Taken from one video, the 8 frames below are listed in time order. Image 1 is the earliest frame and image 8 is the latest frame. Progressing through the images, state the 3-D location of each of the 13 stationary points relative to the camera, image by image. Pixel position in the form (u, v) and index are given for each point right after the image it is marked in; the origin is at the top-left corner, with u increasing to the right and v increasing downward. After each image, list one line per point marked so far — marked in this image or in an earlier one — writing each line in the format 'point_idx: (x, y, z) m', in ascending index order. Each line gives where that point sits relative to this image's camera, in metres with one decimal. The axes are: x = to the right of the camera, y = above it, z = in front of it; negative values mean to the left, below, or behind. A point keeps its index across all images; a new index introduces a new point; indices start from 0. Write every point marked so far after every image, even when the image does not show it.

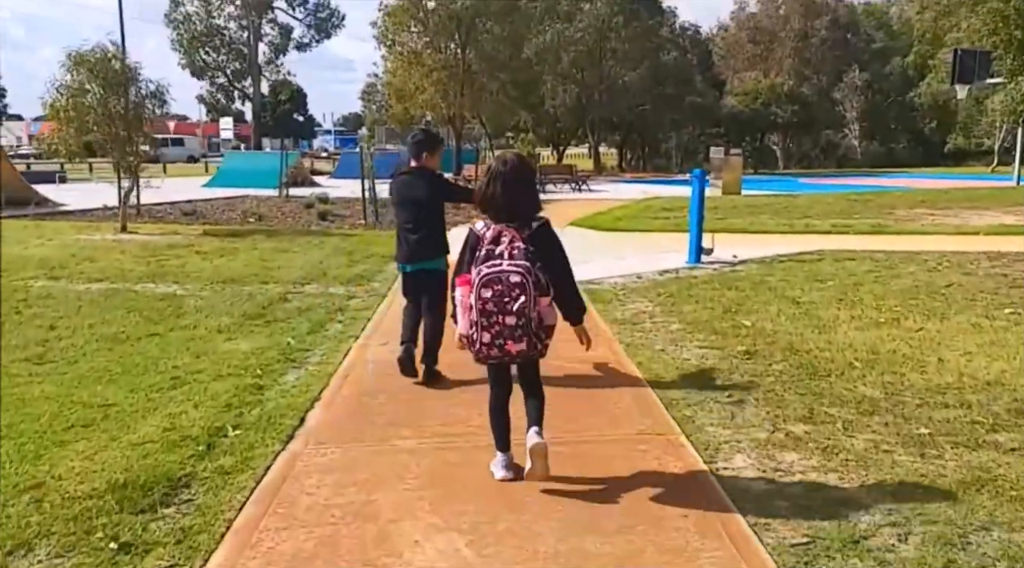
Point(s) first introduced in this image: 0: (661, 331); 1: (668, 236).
0: (+1.1, -0.4, +6.4) m
1: (+2.3, +0.7, +13.1) m
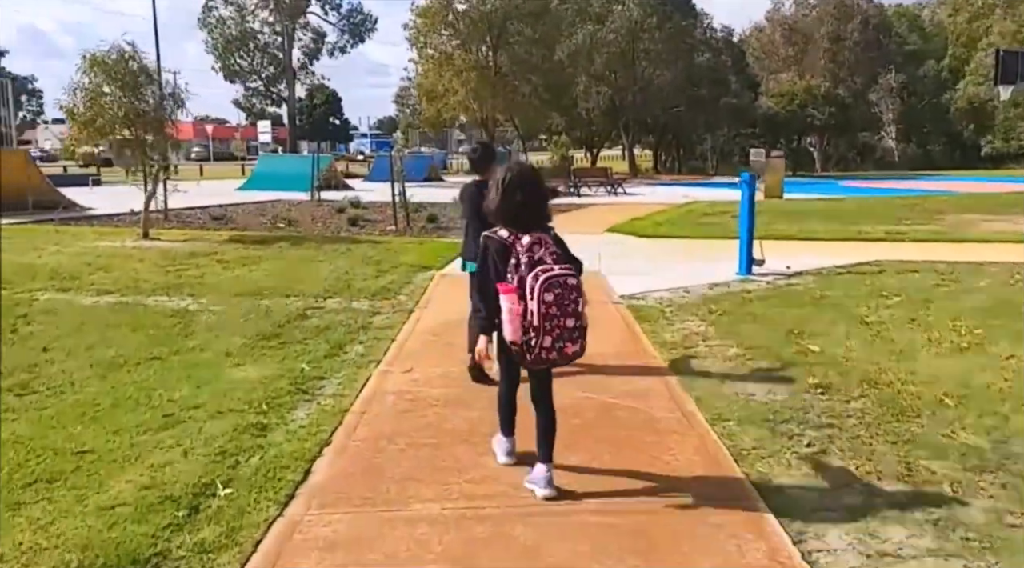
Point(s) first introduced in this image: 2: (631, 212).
0: (+1.3, -0.5, +5.7) m
1: (+2.8, +0.6, +12.3) m
2: (+2.5, +1.6, +18.9) m
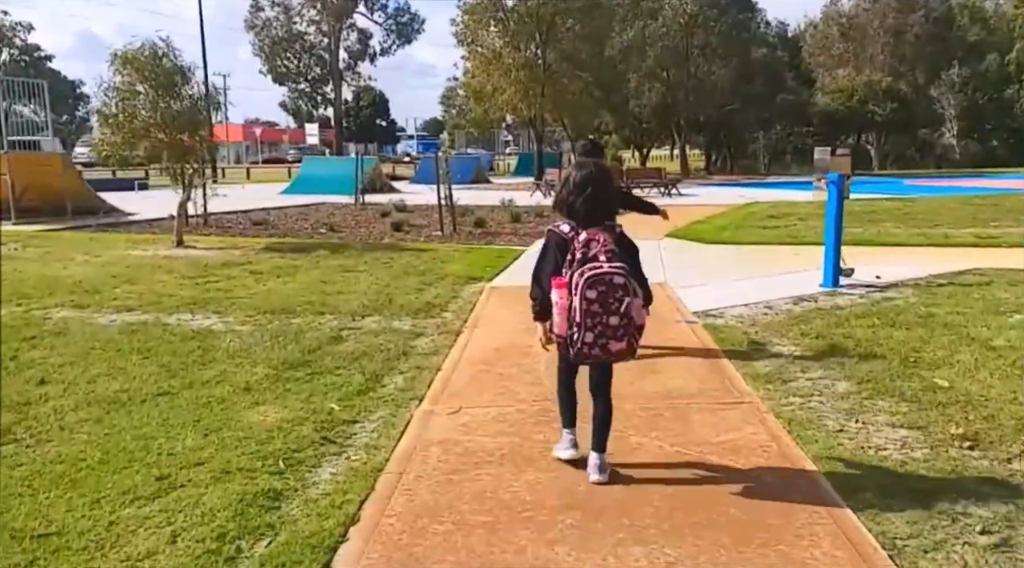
0: (+1.7, -0.6, +4.8) m
1: (+3.5, +0.4, +11.3) m
2: (+3.5, +1.4, +17.9) m
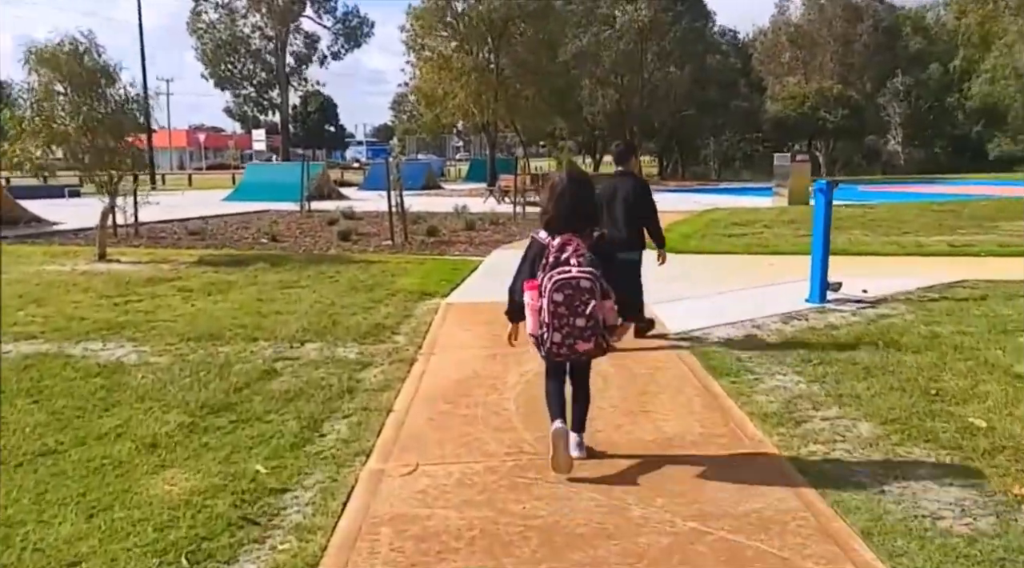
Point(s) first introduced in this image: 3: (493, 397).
0: (+1.5, -0.7, +4.0) m
1: (+3.0, +0.3, +10.7) m
2: (+2.6, +1.2, +17.2) m
3: (-0.1, -0.6, +5.1) m
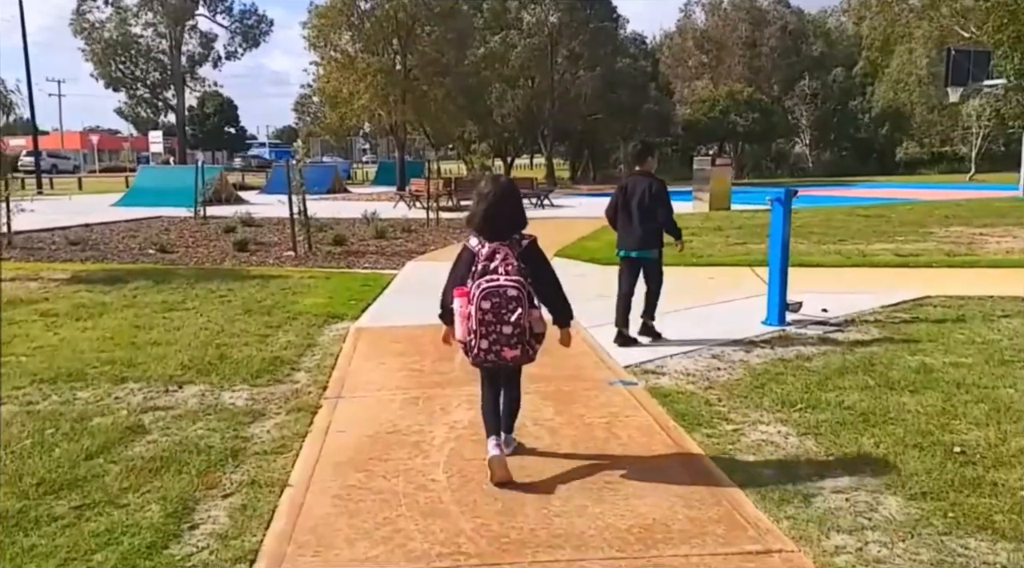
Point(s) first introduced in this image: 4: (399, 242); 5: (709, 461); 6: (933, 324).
0: (+1.3, -0.9, +3.1) m
1: (+2.1, +0.1, +9.9) m
2: (+1.1, +1.0, +16.4) m
3: (-0.4, -0.8, +4.1) m
4: (-1.7, +0.6, +13.6) m
5: (+0.9, -0.8, +3.9) m
6: (+3.2, -0.3, +6.9) m
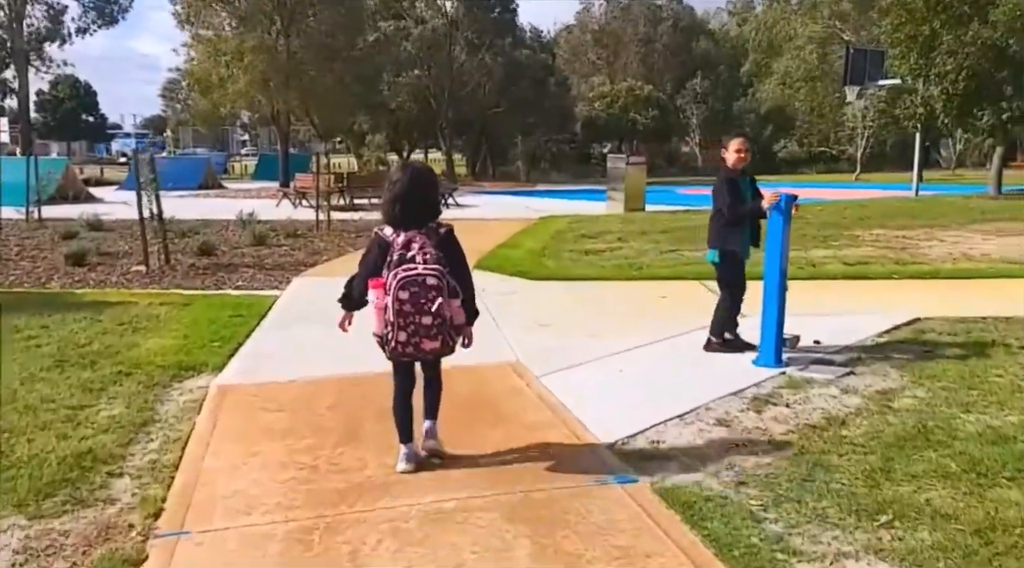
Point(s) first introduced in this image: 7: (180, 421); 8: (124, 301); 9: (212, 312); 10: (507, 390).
0: (+1.3, -1.1, +1.6) m
1: (+1.3, -0.1, +8.4) m
2: (-0.6, +0.9, +14.7) m
3: (-0.5, -1.0, +2.3) m
4: (-3.0, +0.4, +11.6) m
5: (+0.8, -1.0, +2.3) m
6: (+2.8, -0.5, +5.6) m
7: (-1.7, -0.6, +4.8) m
8: (-3.2, -0.1, +7.6) m
9: (-2.5, -0.2, +7.5) m
10: (0.0, -0.6, +5.2) m
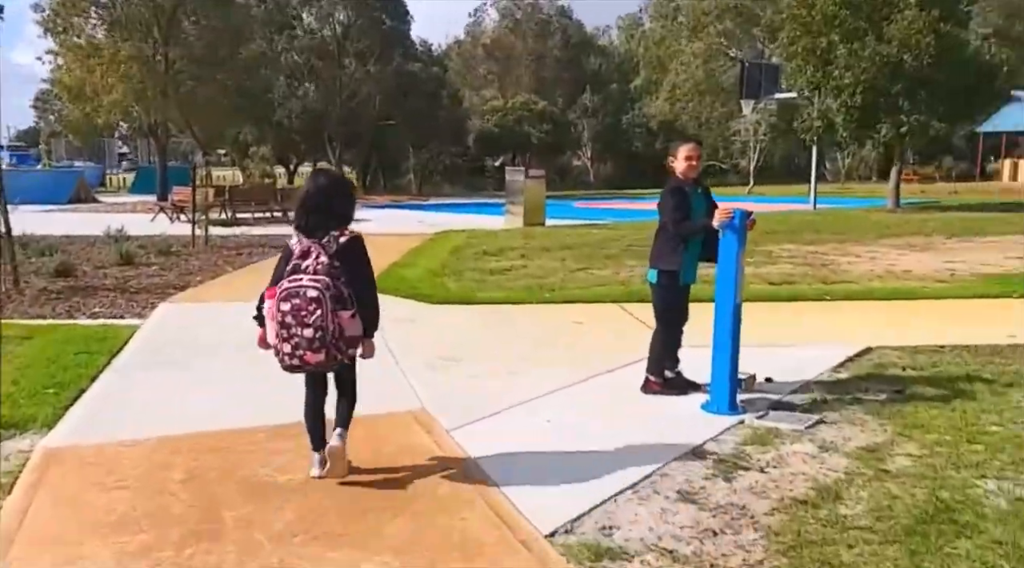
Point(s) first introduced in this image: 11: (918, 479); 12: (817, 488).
0: (+1.3, -1.2, +0.7) m
1: (+0.5, -0.3, +7.4) m
2: (-2.0, +0.5, +13.5) m
3: (-0.6, -1.1, +1.2) m
4: (-4.1, +0.1, +10.1) m
5: (+0.7, -1.1, +1.3) m
6: (+2.3, -0.6, +4.8) m
7: (-2.1, -0.8, +3.5) m
8: (-3.9, -0.4, +6.1) m
9: (-3.1, -0.4, +6.2) m
10: (-0.5, -0.8, +4.2) m
11: (+1.7, -0.8, +3.8) m
12: (+1.2, -0.8, +3.6) m
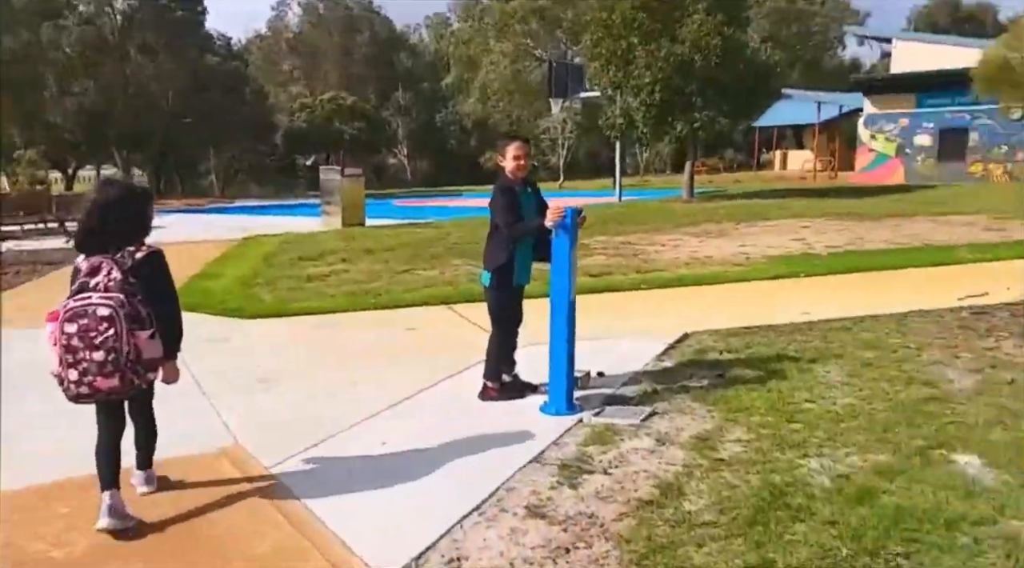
0: (+1.2, -1.2, +0.7) m
1: (-0.9, -0.3, +7.2) m
2: (-4.6, +0.4, +12.6) m
3: (-0.7, -1.2, +0.8) m
4: (-6.0, -0.1, +8.9) m
5: (+0.5, -1.1, +1.2) m
6: (+1.4, -0.6, +4.9) m
7: (-2.6, -1.0, +2.8) m
8: (-5.0, -0.6, +5.0) m
9: (-4.2, -0.6, +5.2) m
10: (-1.2, -0.8, +3.8) m
11: (+1.0, -0.7, +3.8) m
12: (+0.5, -0.8, +3.6) m
